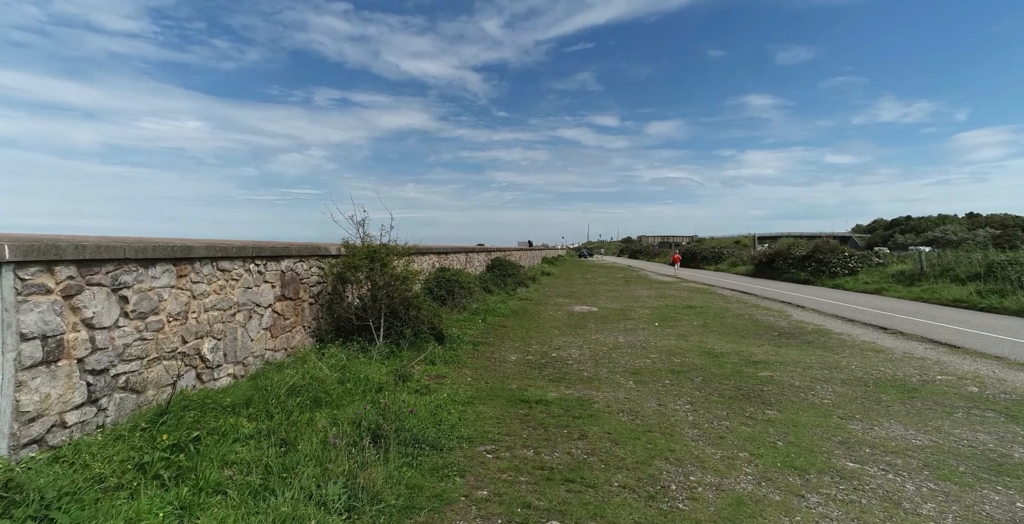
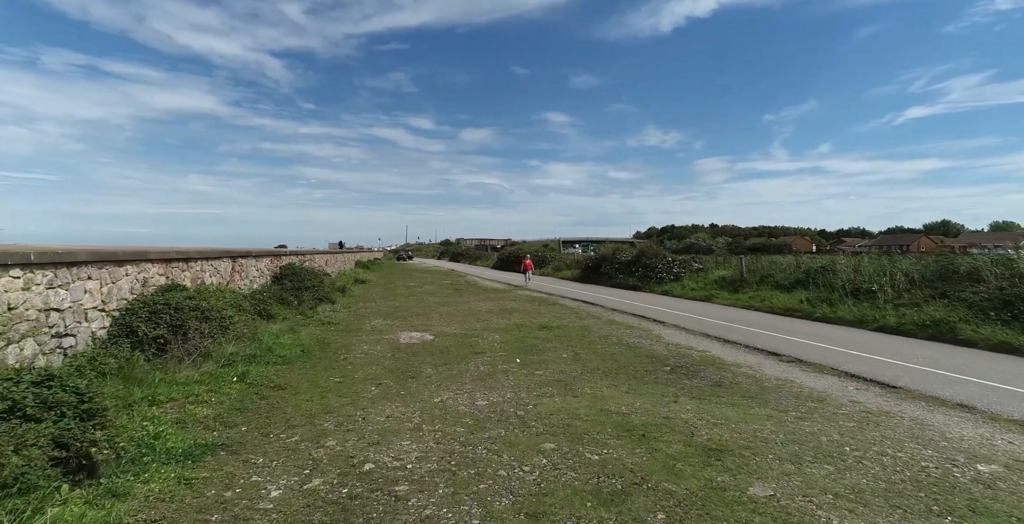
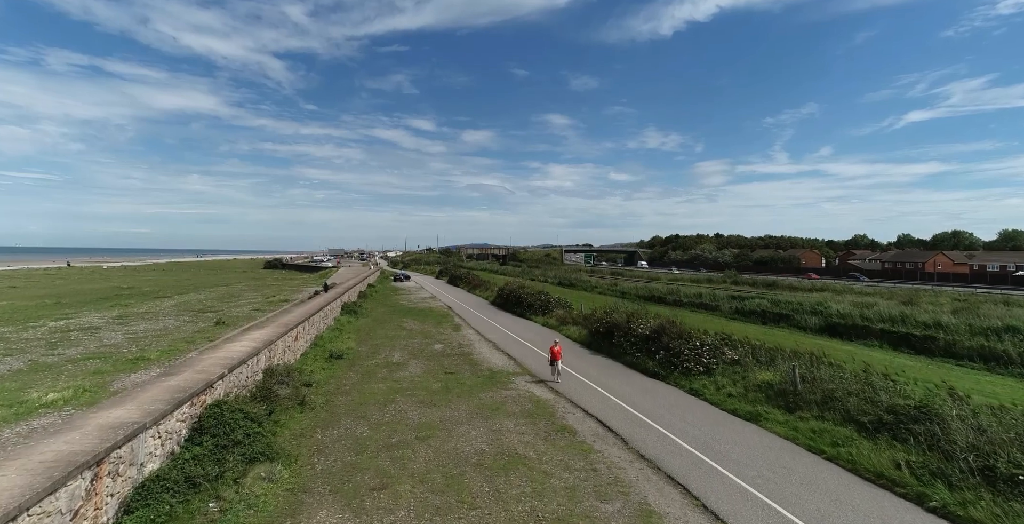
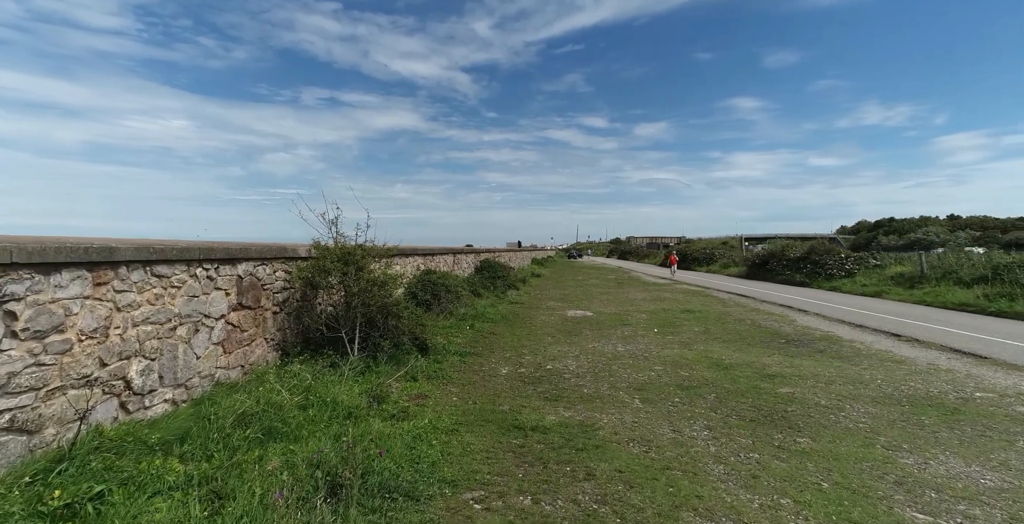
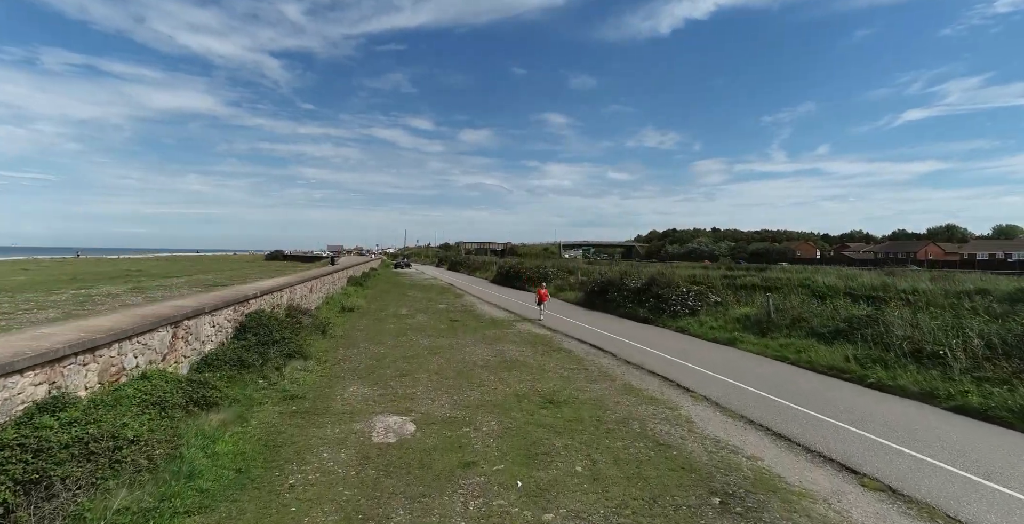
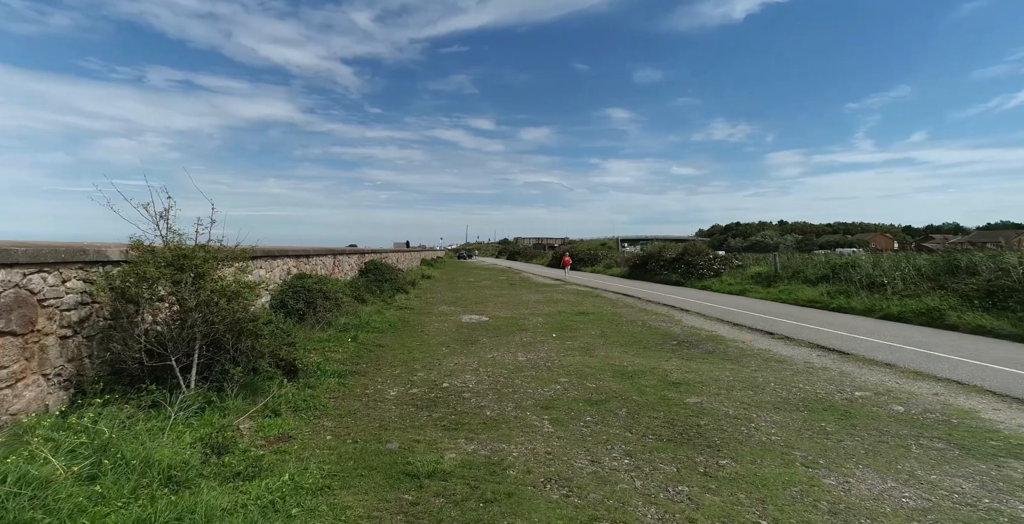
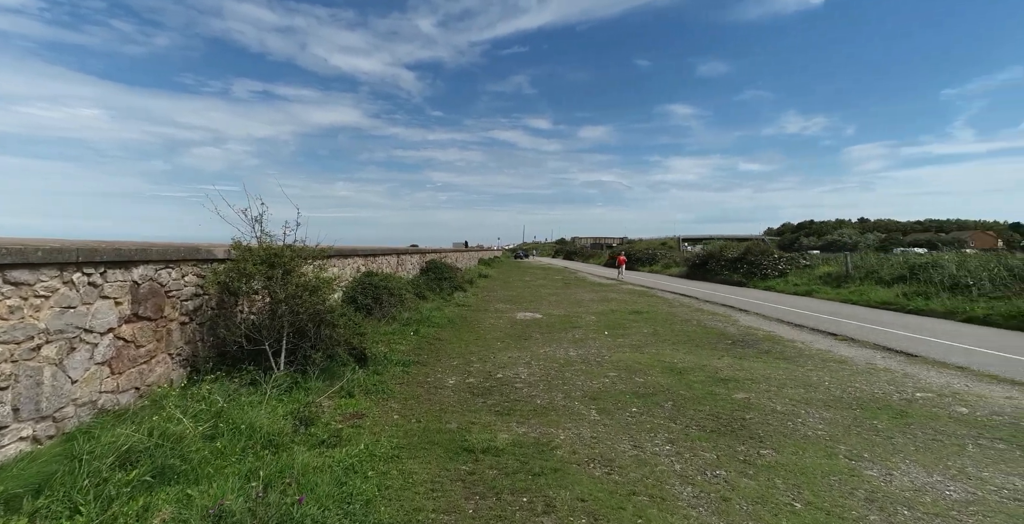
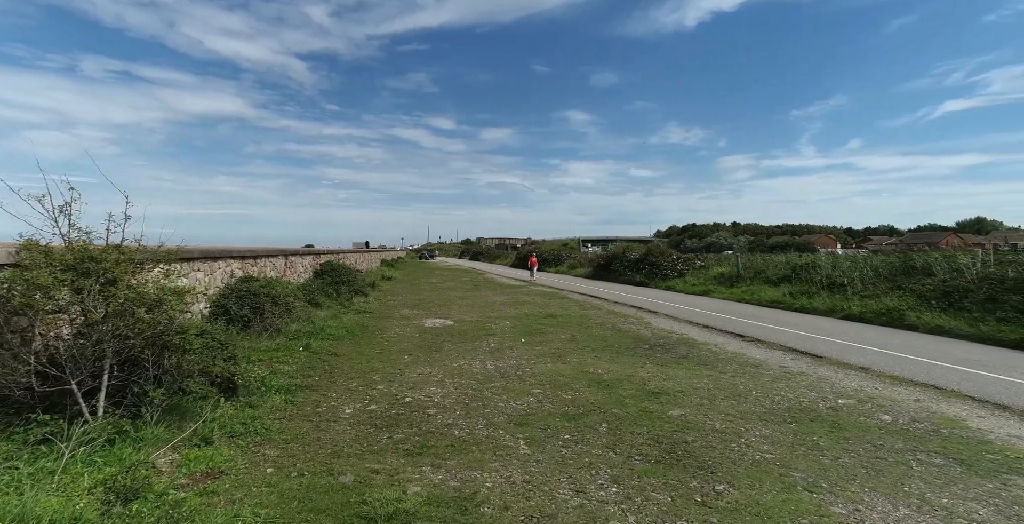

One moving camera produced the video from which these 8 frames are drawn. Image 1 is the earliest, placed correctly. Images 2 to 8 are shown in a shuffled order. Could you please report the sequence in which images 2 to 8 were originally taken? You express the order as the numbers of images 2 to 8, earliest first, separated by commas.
4, 7, 6, 8, 2, 5, 3
